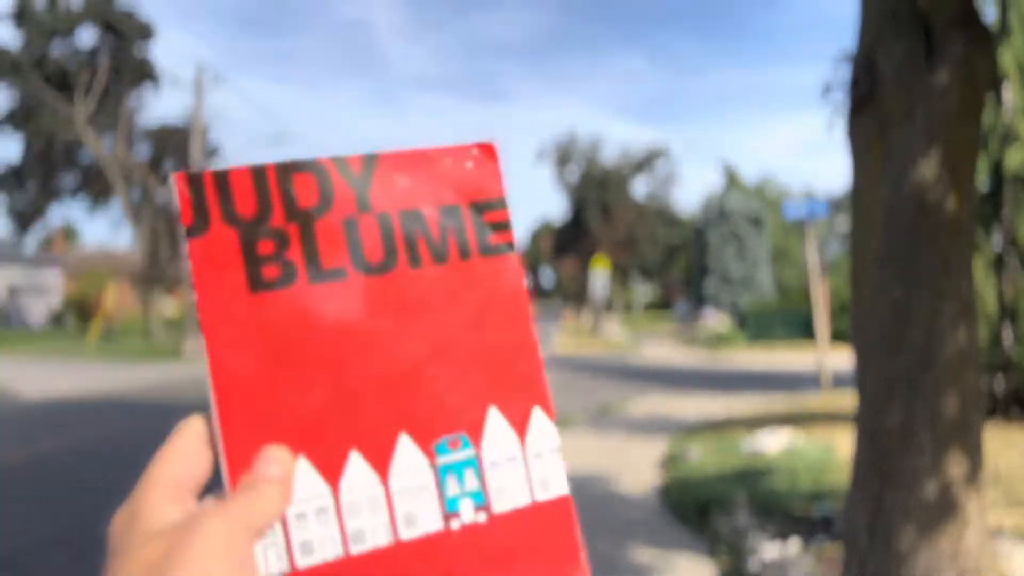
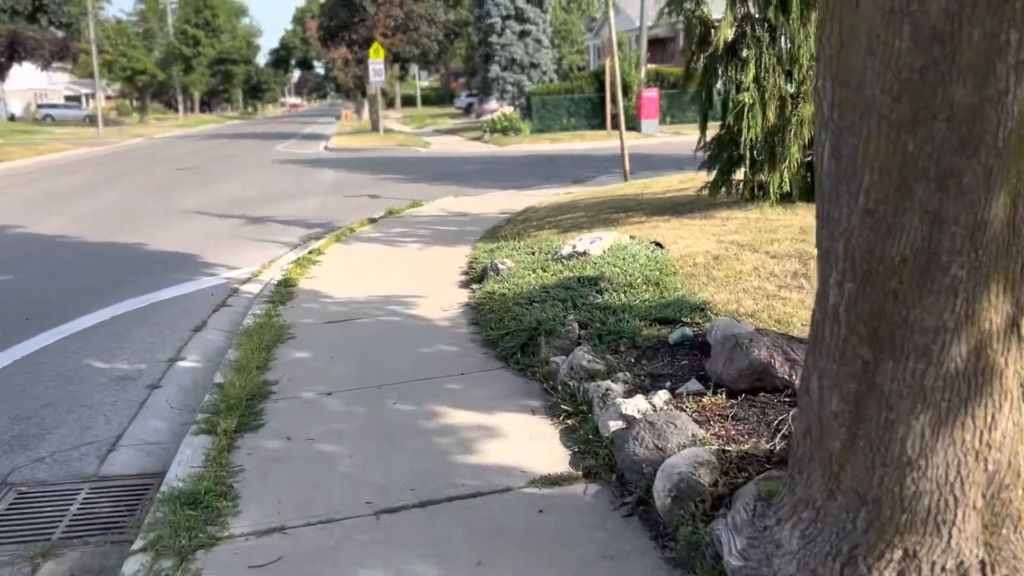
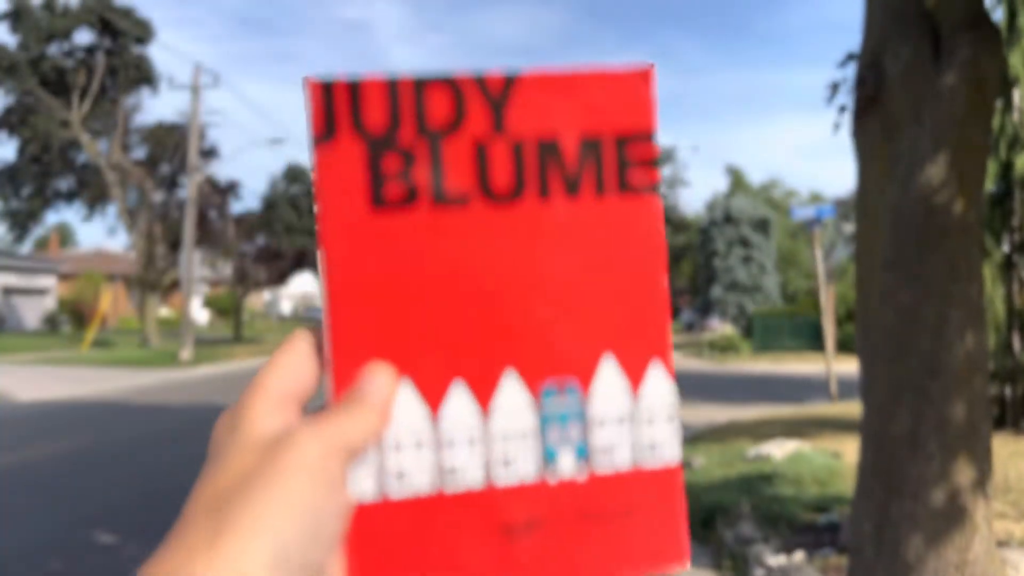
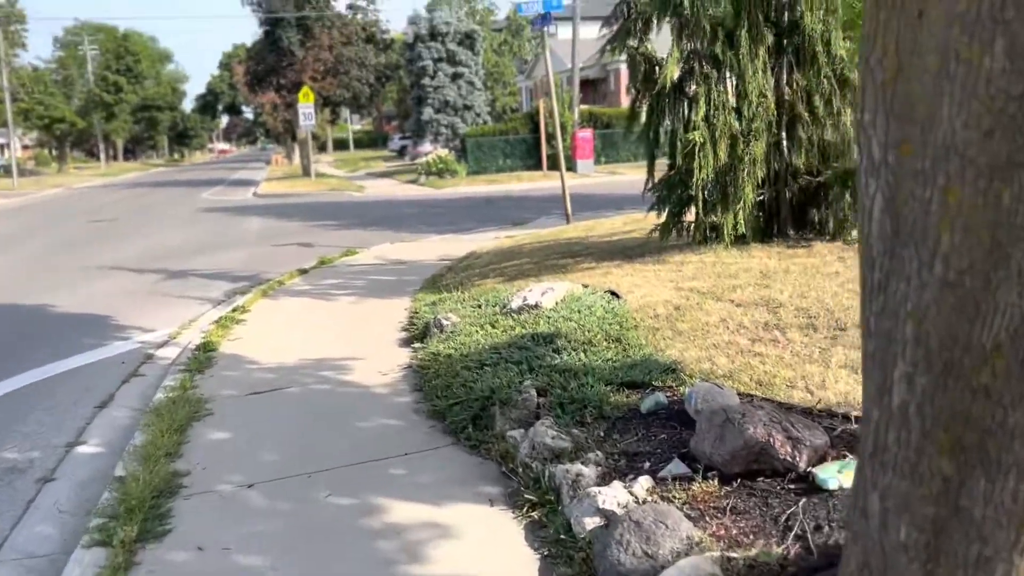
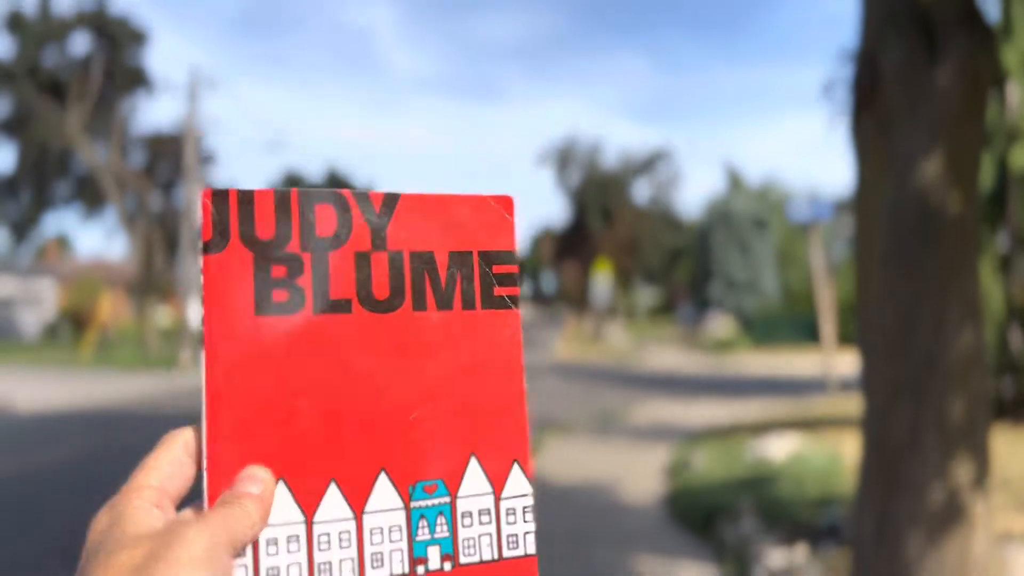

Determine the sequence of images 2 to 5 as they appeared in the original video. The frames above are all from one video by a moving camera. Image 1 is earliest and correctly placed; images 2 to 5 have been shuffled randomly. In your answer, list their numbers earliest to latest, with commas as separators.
3, 5, 2, 4
